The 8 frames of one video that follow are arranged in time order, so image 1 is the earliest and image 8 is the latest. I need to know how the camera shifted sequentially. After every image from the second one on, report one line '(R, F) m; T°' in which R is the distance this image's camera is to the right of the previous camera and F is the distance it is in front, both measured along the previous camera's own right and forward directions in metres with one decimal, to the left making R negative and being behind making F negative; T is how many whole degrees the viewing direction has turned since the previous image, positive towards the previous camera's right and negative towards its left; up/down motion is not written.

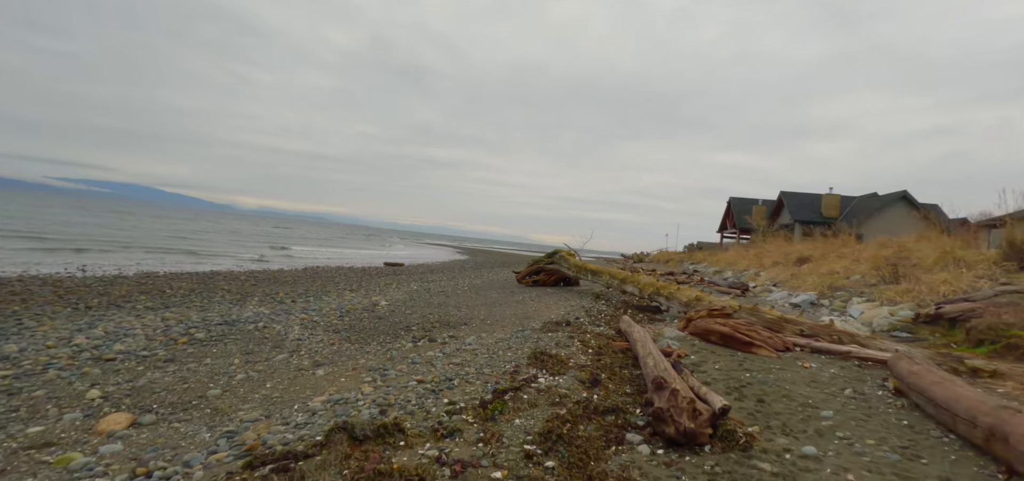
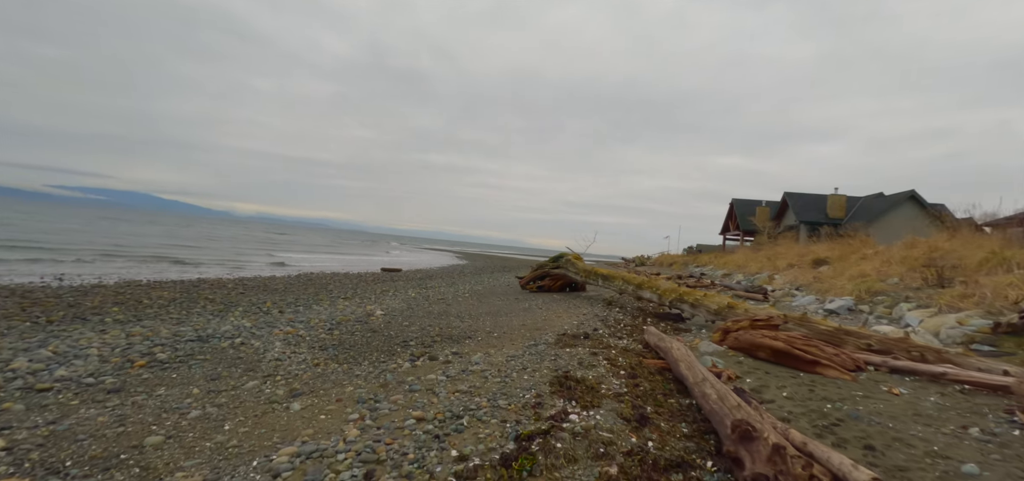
(-0.2, +0.9) m; 0°
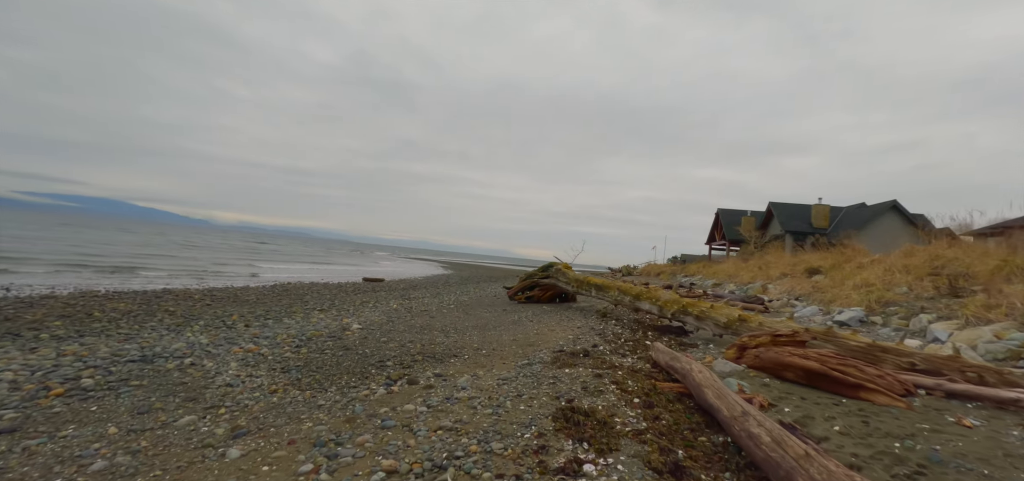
(-0.1, +0.8) m; +2°
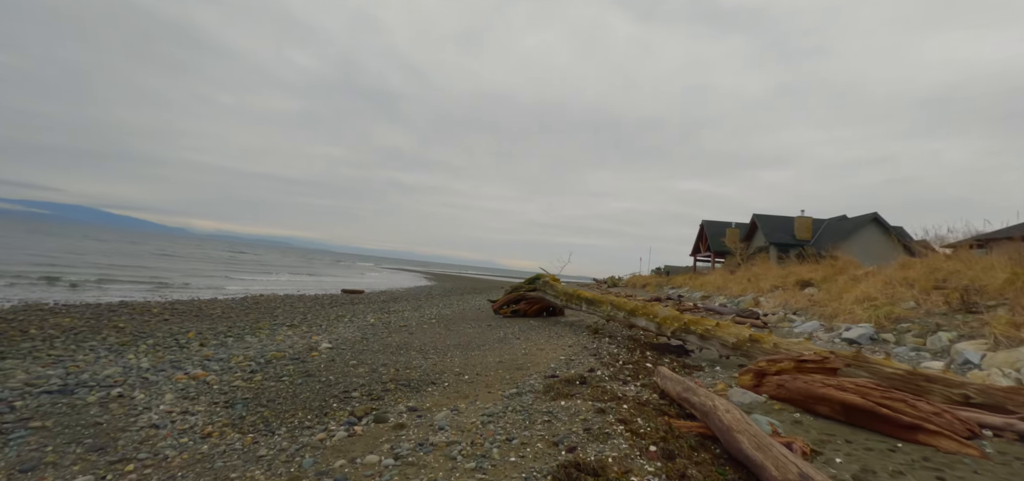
(0.0, +0.8) m; +2°
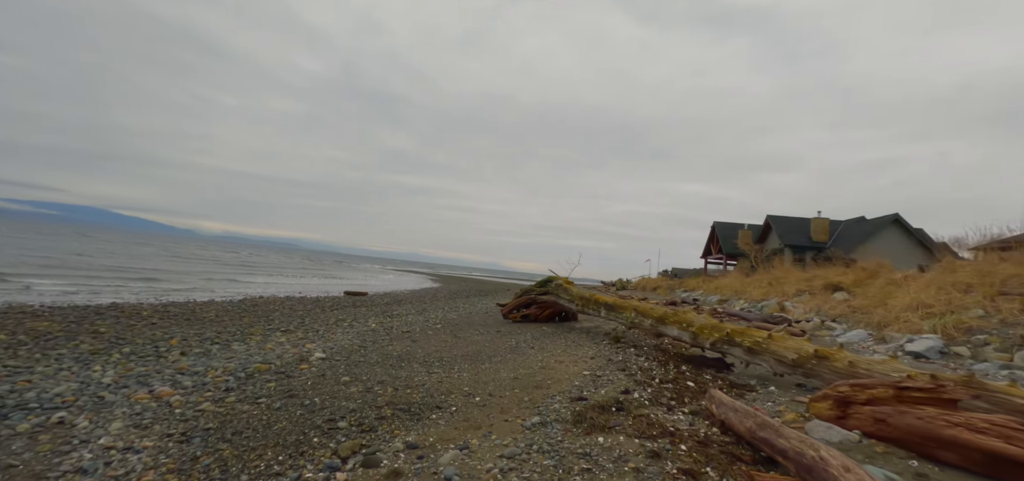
(-0.2, +0.9) m; -1°
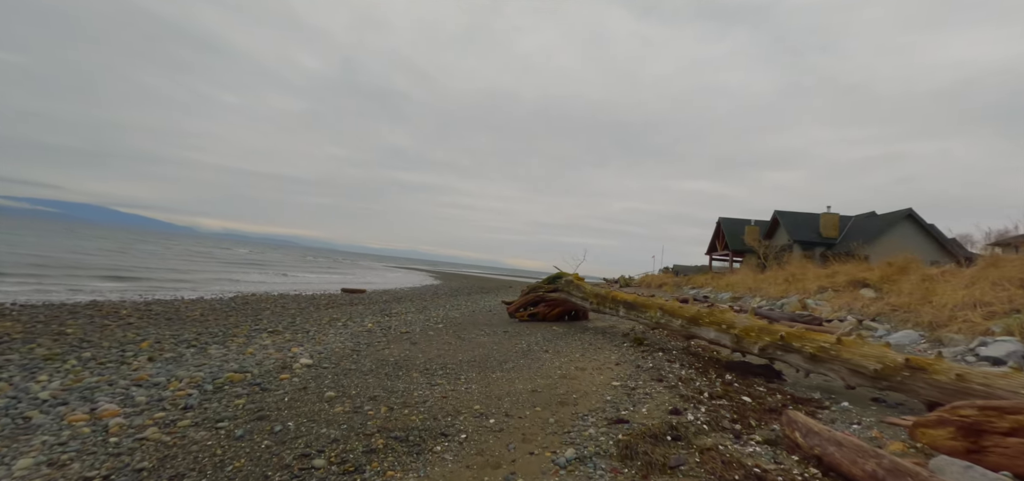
(-0.2, +1.0) m; 0°
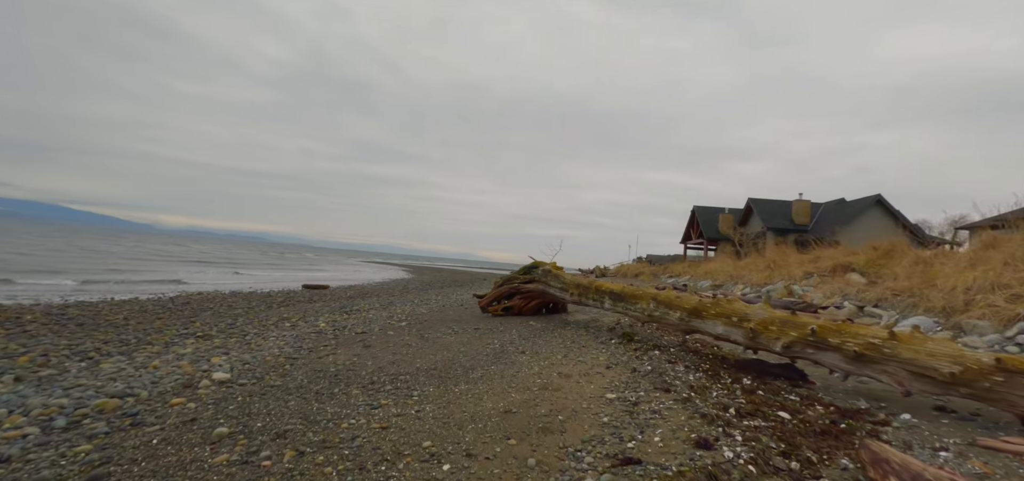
(+0.1, +1.3) m; +3°
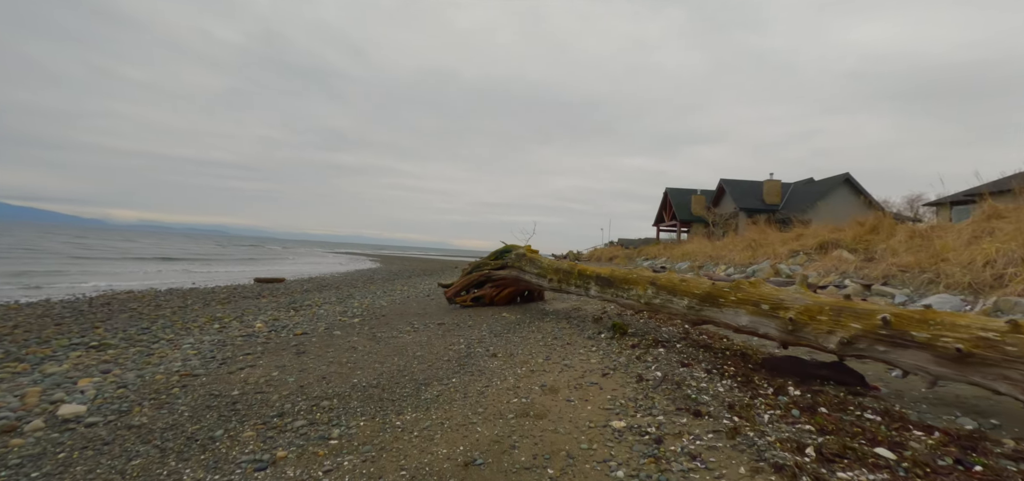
(+0.1, +1.4) m; +4°
